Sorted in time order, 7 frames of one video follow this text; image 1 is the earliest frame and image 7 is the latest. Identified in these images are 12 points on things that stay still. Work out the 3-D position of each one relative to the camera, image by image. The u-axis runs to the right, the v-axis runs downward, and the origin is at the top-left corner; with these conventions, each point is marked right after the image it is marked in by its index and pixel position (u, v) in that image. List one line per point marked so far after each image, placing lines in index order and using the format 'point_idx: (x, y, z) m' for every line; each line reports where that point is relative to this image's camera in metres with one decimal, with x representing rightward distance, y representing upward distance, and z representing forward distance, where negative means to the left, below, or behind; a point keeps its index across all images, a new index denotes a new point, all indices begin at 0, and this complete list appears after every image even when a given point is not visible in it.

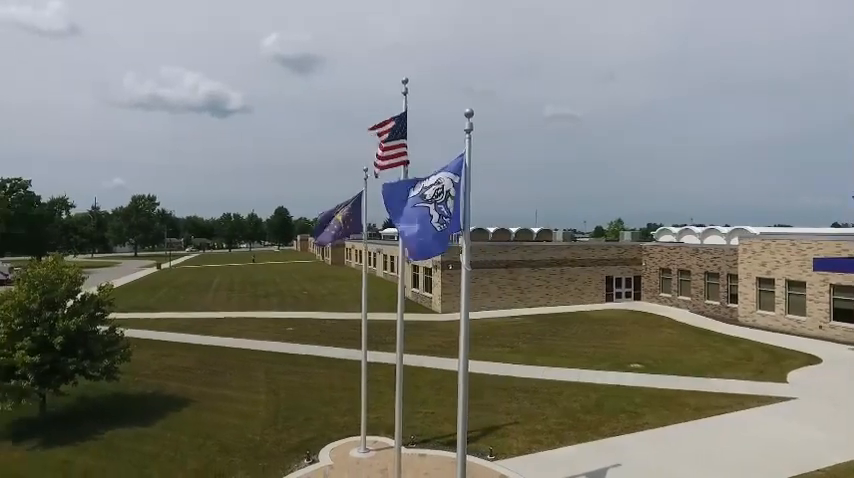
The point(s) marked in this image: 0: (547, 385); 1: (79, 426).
0: (+3.8, -4.7, +17.1) m
1: (-9.6, -5.2, +14.6) m
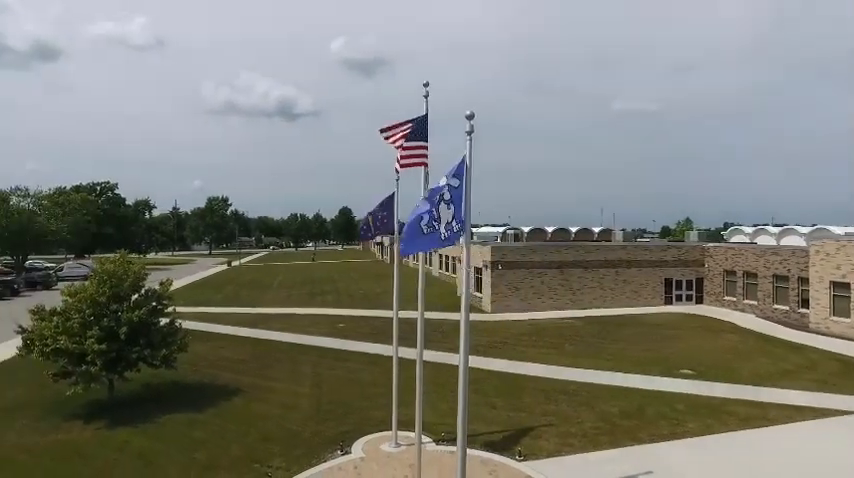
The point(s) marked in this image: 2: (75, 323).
0: (+5.0, -4.7, +16.7) m
1: (-8.6, -5.1, +15.9) m
2: (-10.0, -2.4, +15.1) m
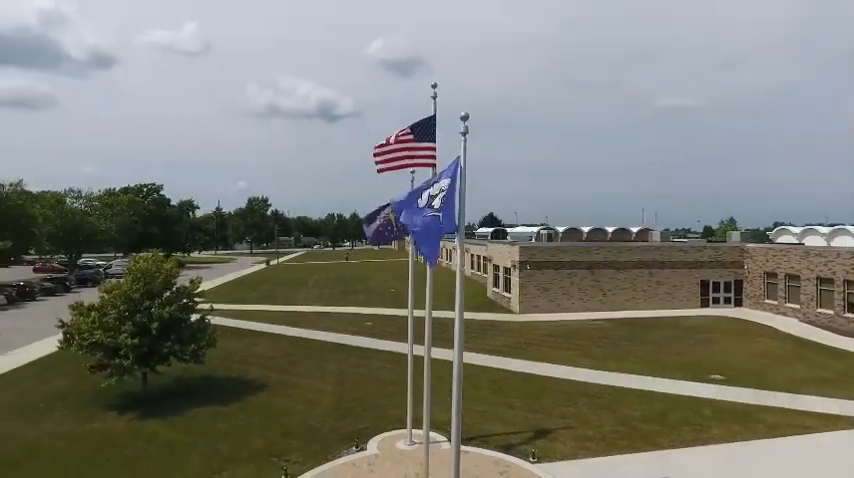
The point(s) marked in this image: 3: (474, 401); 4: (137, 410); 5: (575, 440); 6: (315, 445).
0: (+5.7, -4.7, +16.4) m
1: (-8.0, -5.1, +16.6) m
2: (-9.5, -2.4, +15.9) m
3: (+1.4, -4.9, +16.0) m
4: (-8.8, -5.2, +16.0) m
5: (+3.6, -5.0, +13.1) m
6: (-2.8, -5.2, +13.3) m
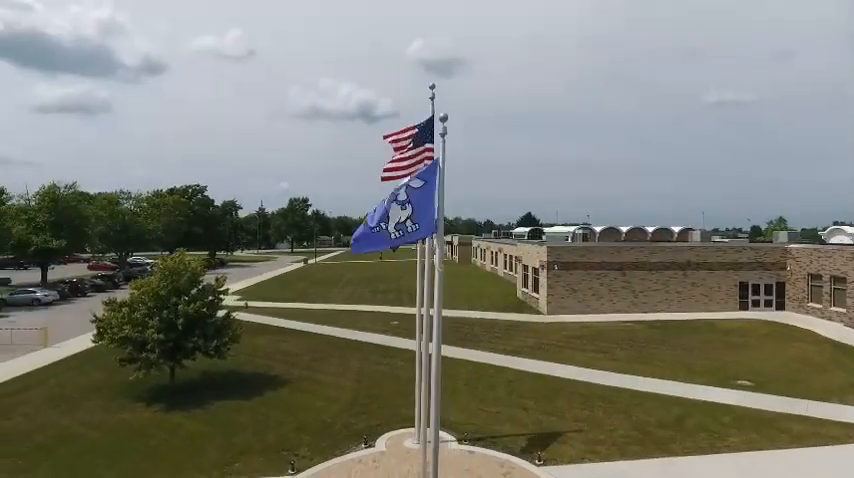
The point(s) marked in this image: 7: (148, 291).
0: (+6.1, -4.8, +16.0) m
1: (-7.5, -5.1, +17.2) m
2: (-9.1, -2.4, +16.7) m
3: (+1.8, -4.9, +15.9) m
4: (-8.3, -5.2, +16.7) m
5: (+3.8, -5.0, +12.9) m
6: (-2.6, -5.2, +13.5) m
7: (-8.9, -1.6, +16.9) m
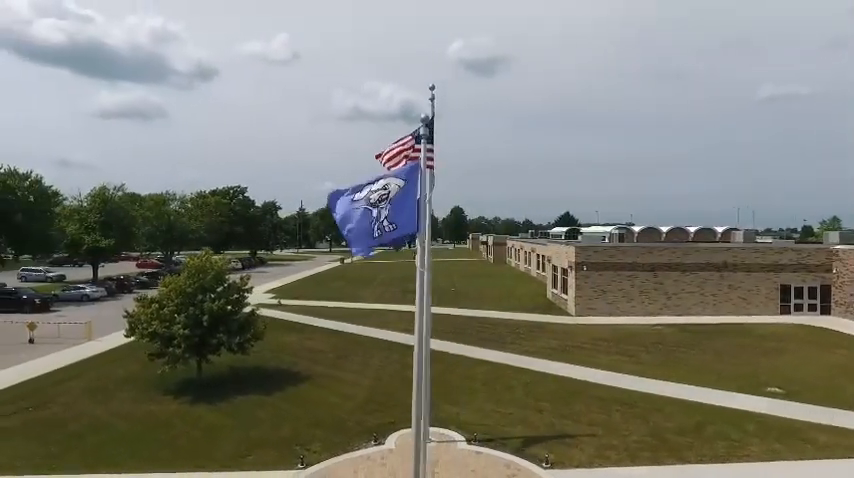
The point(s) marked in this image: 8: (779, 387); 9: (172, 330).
0: (+6.5, -4.8, +15.6) m
1: (-7.0, -5.1, +17.8) m
2: (-8.5, -2.3, +17.4) m
3: (+2.3, -4.9, +15.9) m
4: (-7.8, -5.1, +17.4) m
5: (+4.0, -5.0, +12.6) m
6: (-2.3, -5.2, +13.8) m
7: (-8.4, -1.6, +17.6) m
8: (+11.0, -4.6, +16.5) m
9: (-8.3, -3.0, +17.2) m
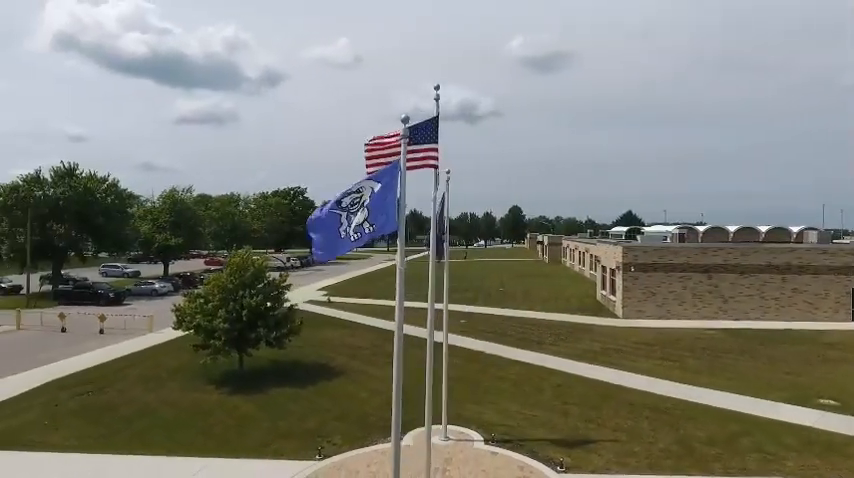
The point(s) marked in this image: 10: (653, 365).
0: (+7.2, -4.8, +14.9) m
1: (-5.9, -5.0, +18.7) m
2: (-7.5, -2.3, +18.4) m
3: (+3.0, -4.9, +15.6) m
4: (-6.8, -5.1, +18.3) m
5: (+4.4, -5.0, +12.2) m
6: (-1.8, -5.1, +14.1) m
7: (-7.3, -1.6, +18.6) m
8: (+11.7, -4.6, +15.3) m
9: (-7.3, -2.9, +18.1) m
10: (+8.4, -4.7, +19.6) m
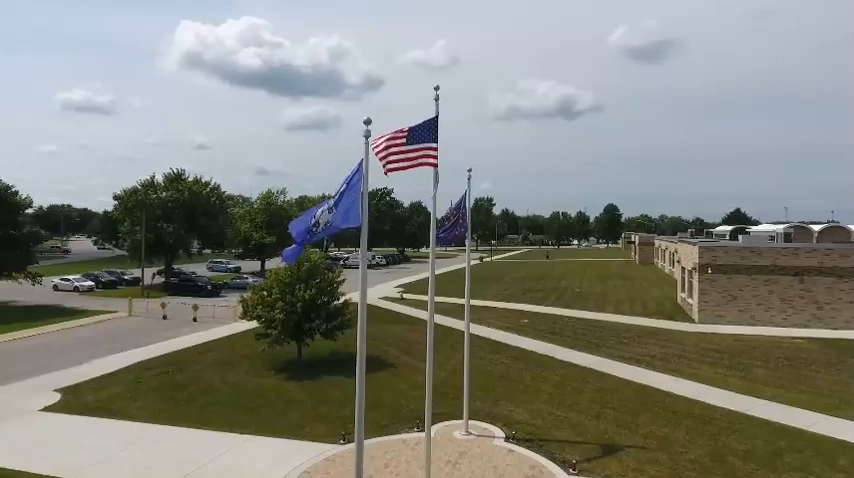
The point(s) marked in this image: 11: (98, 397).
0: (+7.9, -4.7, +13.8) m
1: (-4.3, -4.9, +19.9) m
2: (-5.9, -2.2, +19.9) m
3: (+3.9, -4.8, +15.3) m
4: (-5.2, -5.0, +19.7) m
5: (+4.7, -4.9, +11.7) m
6: (-1.1, -5.0, +14.7) m
7: (-5.7, -1.5, +20.1) m
8: (+12.5, -4.6, +13.3) m
9: (-5.7, -2.8, +19.6) m
10: (+9.9, -4.6, +18.2) m
11: (-10.9, -5.2, +17.5) m
